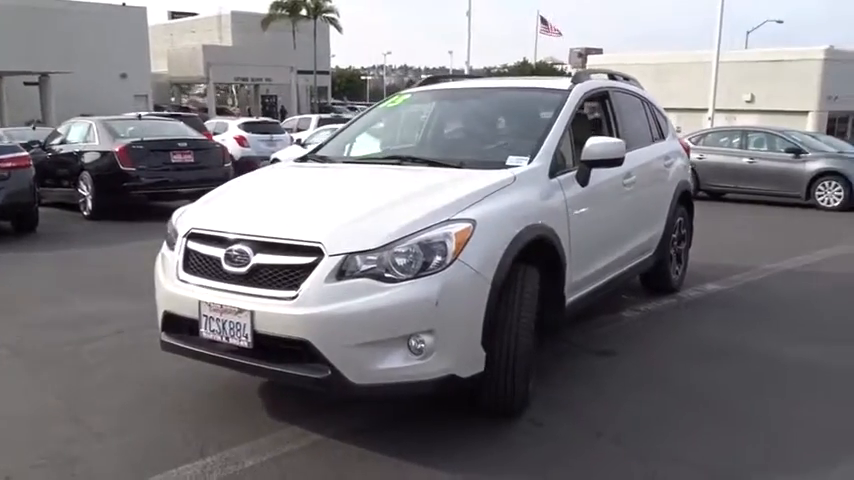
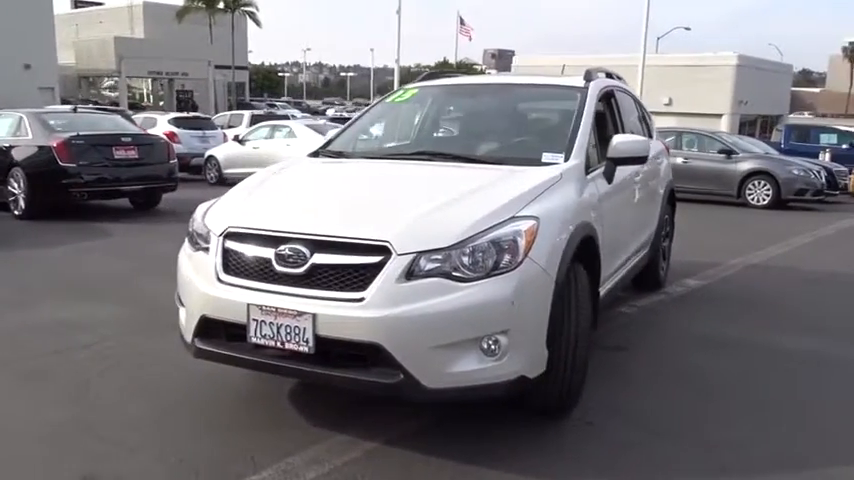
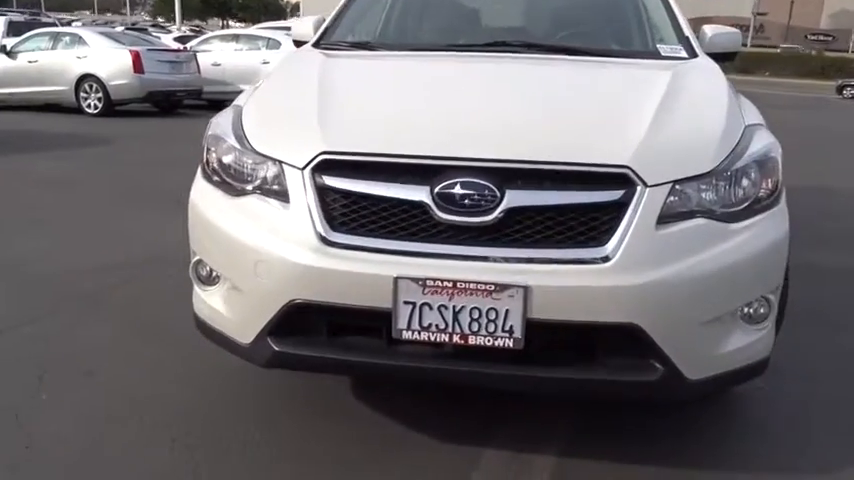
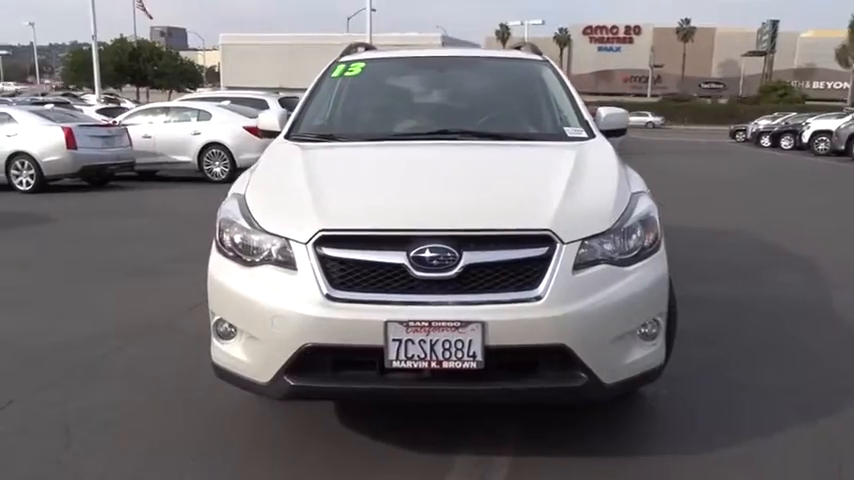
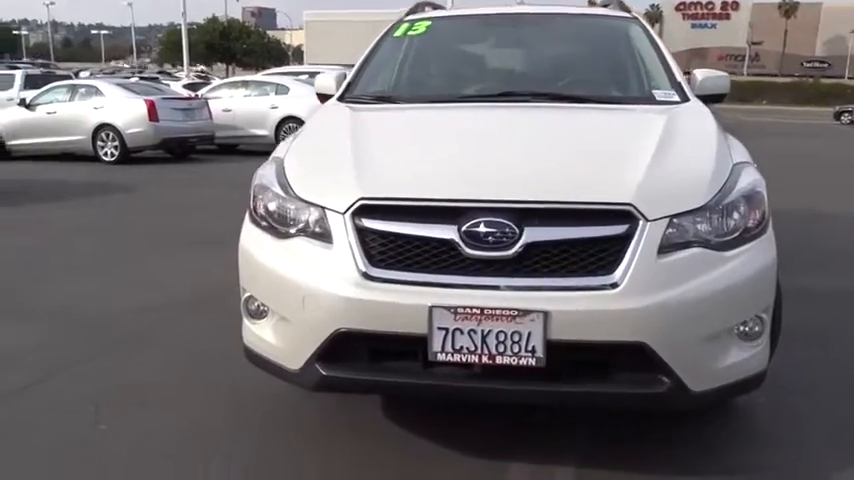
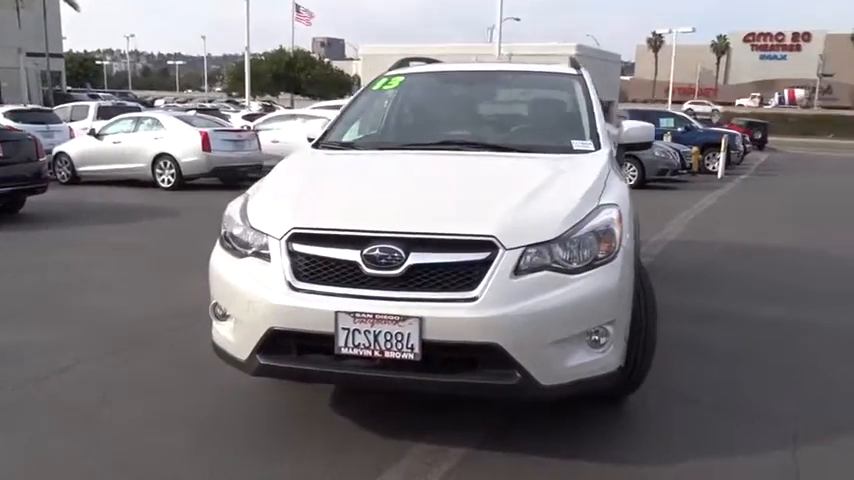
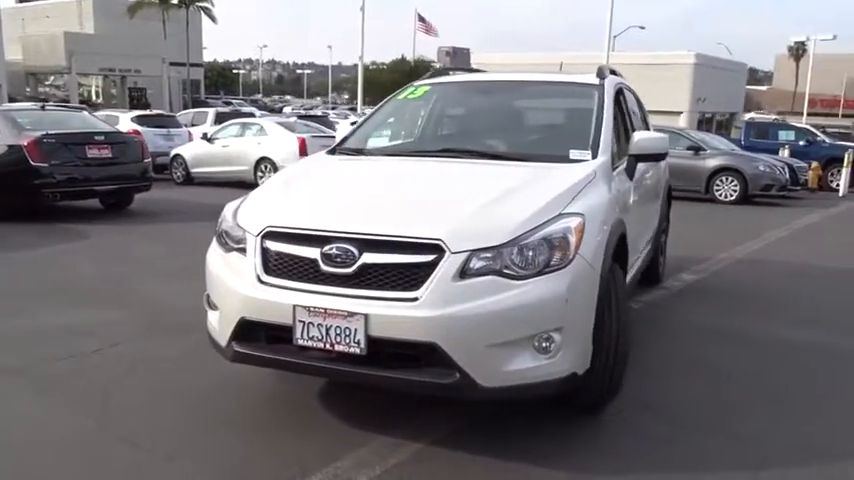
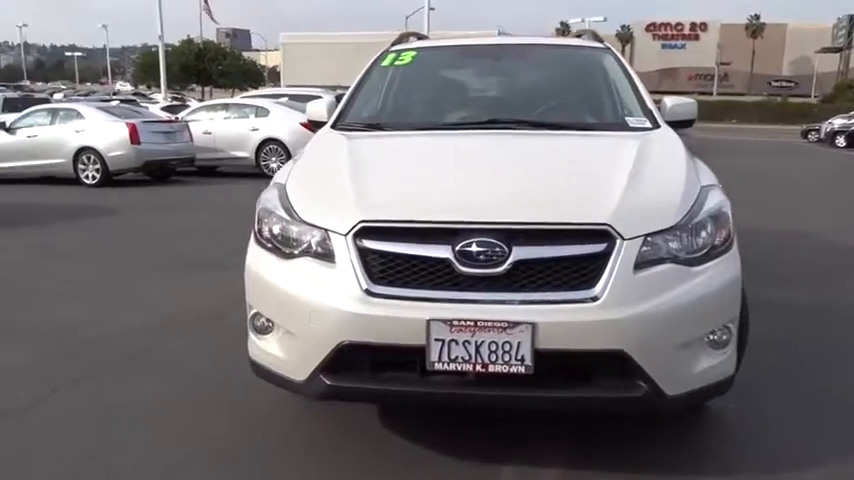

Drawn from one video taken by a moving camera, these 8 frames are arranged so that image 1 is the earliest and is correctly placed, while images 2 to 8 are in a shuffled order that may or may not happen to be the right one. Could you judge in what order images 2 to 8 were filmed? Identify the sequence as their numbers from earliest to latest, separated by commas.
2, 7, 6, 4, 8, 5, 3
